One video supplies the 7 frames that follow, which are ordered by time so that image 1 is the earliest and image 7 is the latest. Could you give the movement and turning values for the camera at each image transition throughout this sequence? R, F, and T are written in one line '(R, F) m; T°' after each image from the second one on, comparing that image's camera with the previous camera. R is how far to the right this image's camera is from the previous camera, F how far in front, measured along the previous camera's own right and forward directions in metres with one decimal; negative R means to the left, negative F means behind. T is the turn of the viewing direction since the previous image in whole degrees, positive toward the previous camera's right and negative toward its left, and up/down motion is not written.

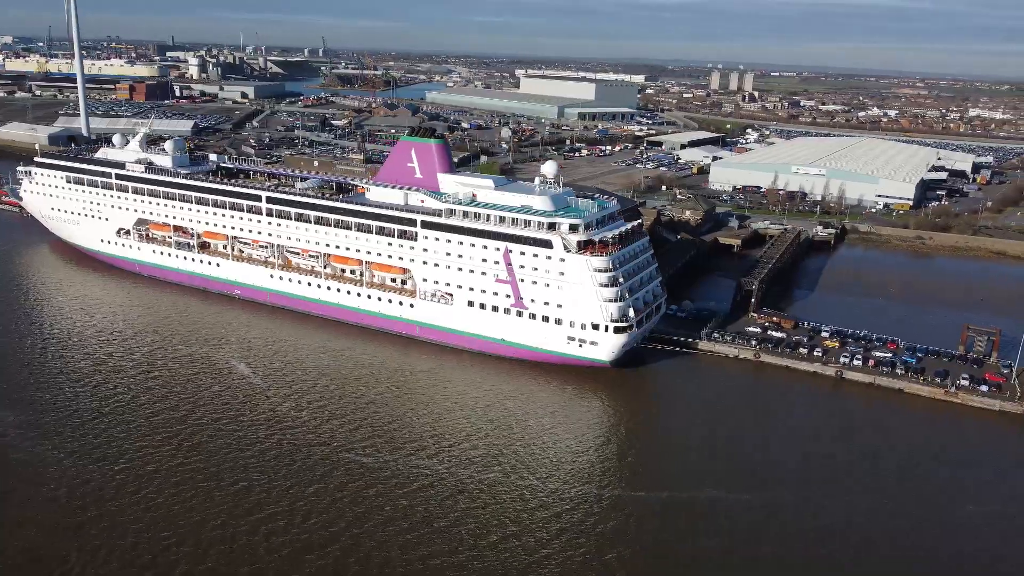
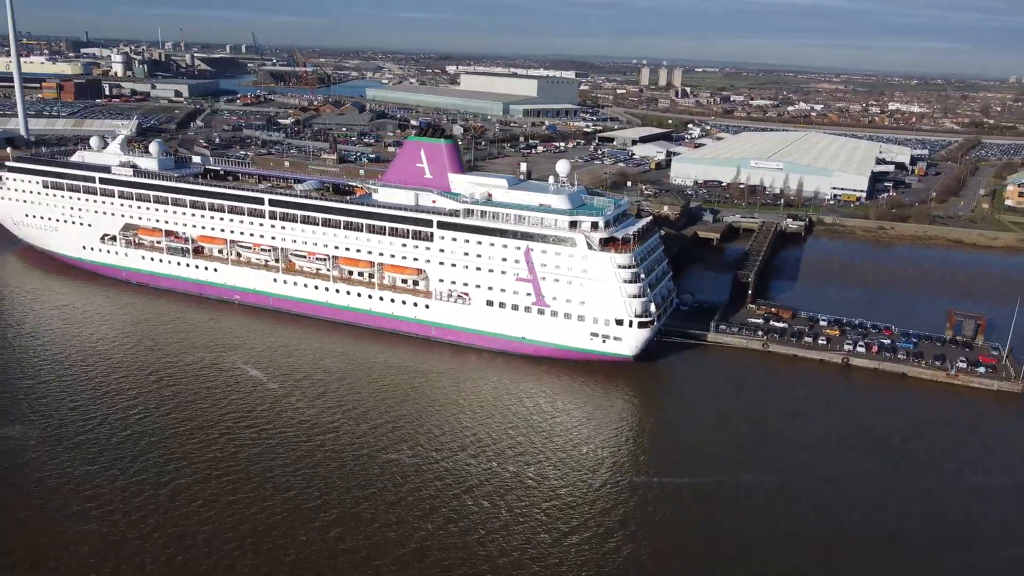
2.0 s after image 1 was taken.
(-1.3, 0.0) m; +5°
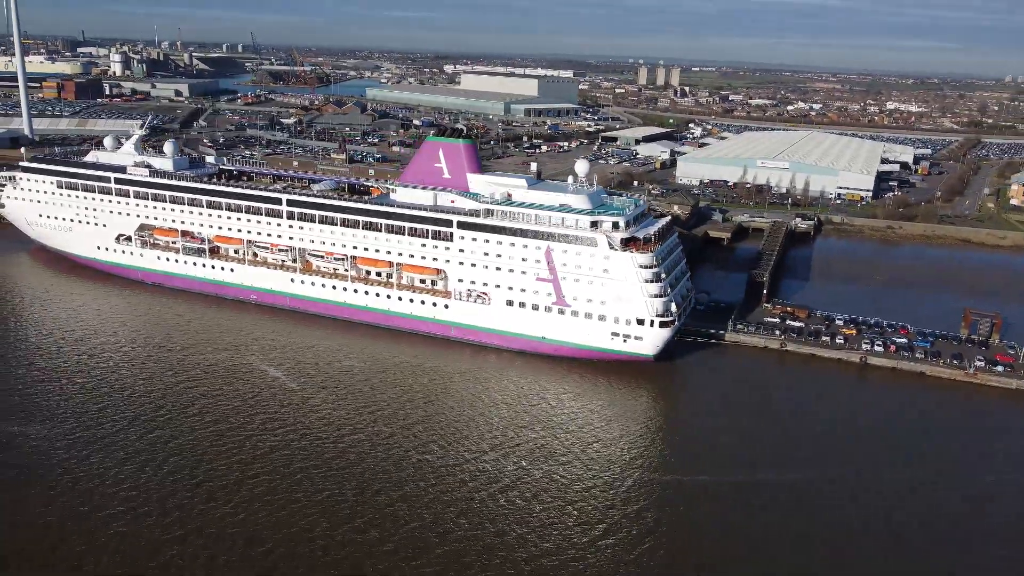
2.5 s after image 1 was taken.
(-0.3, 0.0) m; 0°
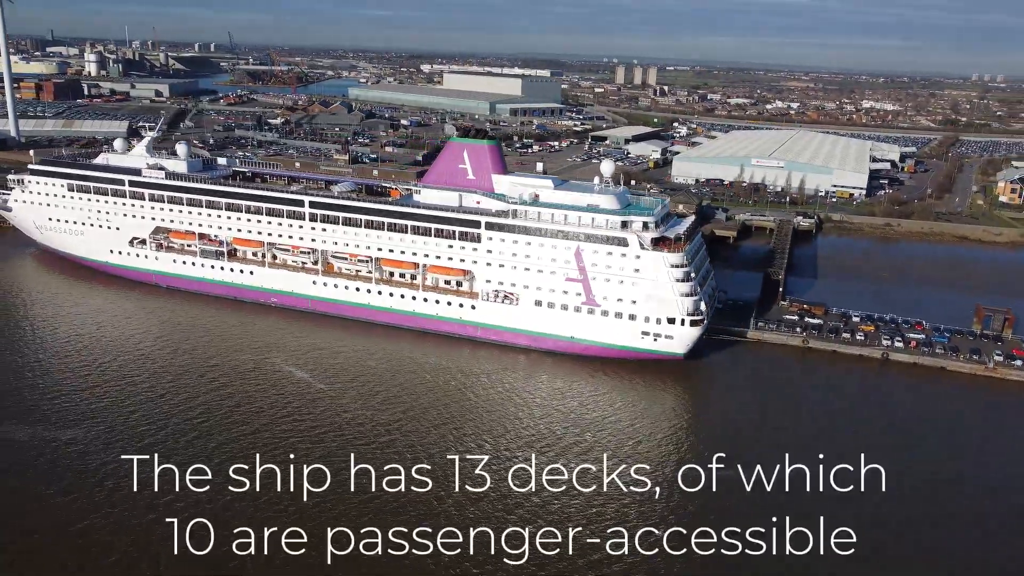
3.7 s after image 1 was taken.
(-0.8, 0.0) m; +1°
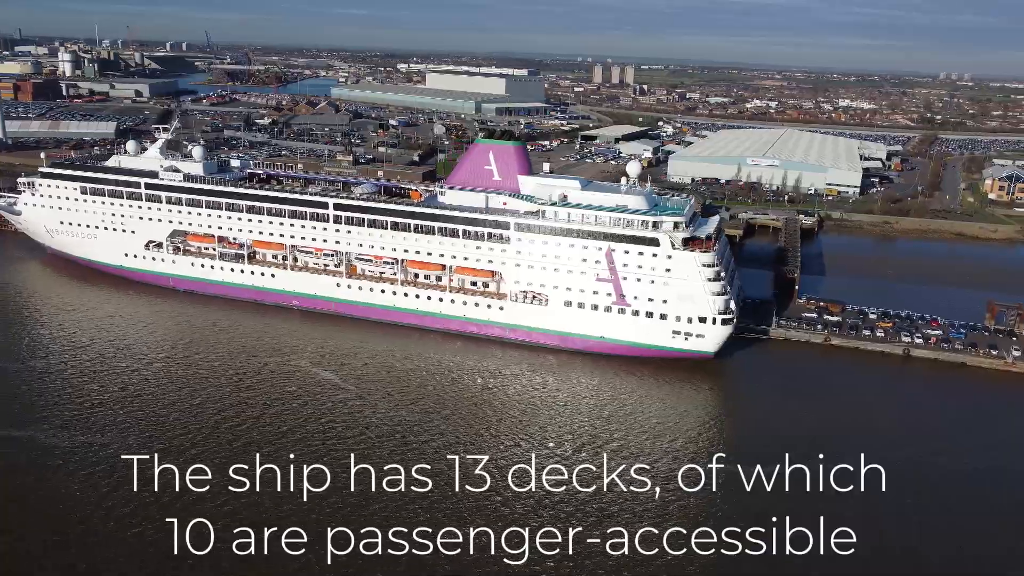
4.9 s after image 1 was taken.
(-0.8, 0.0) m; +1°
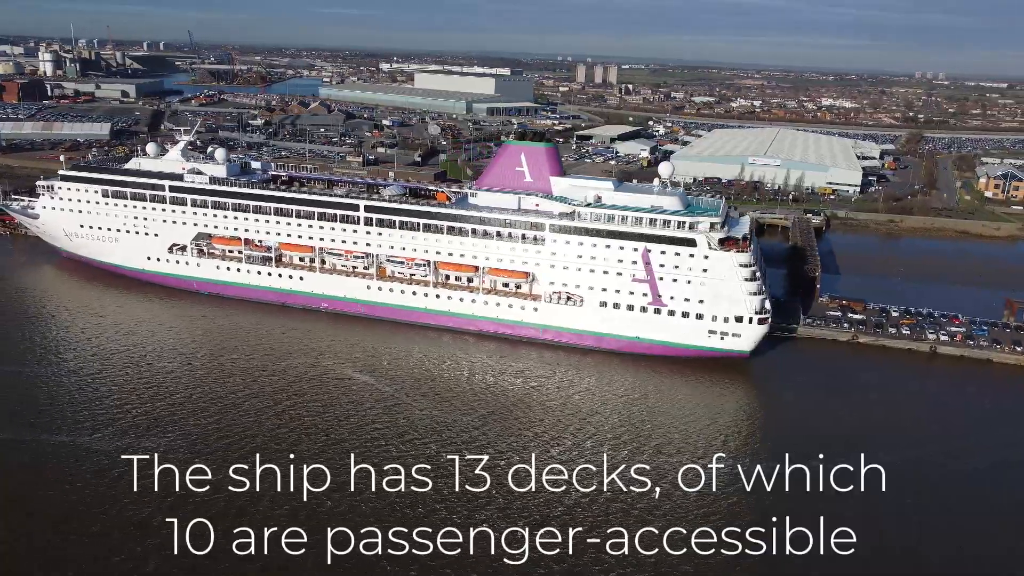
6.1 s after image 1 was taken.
(-0.8, 0.0) m; +1°
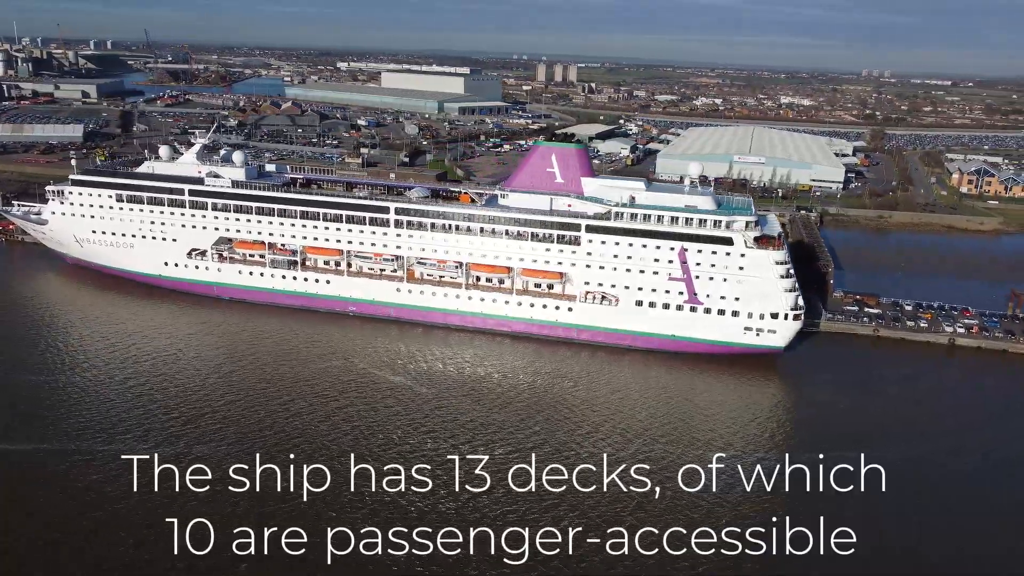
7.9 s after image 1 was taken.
(-1.2, 0.0) m; +3°
